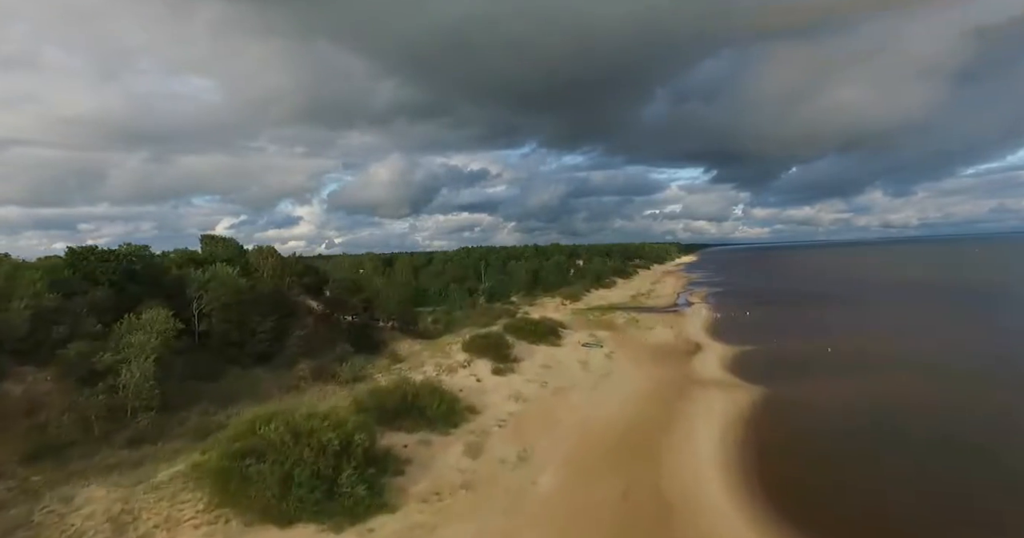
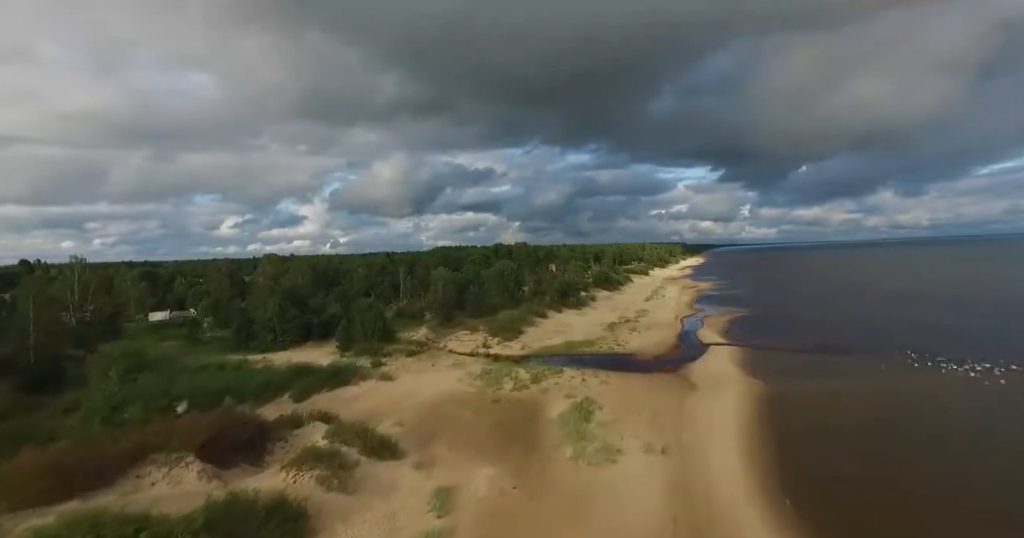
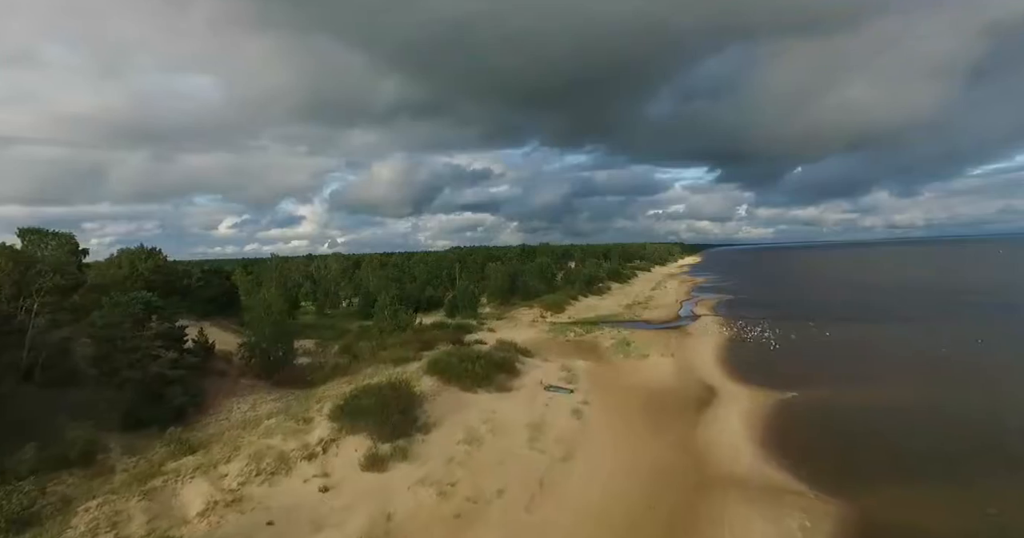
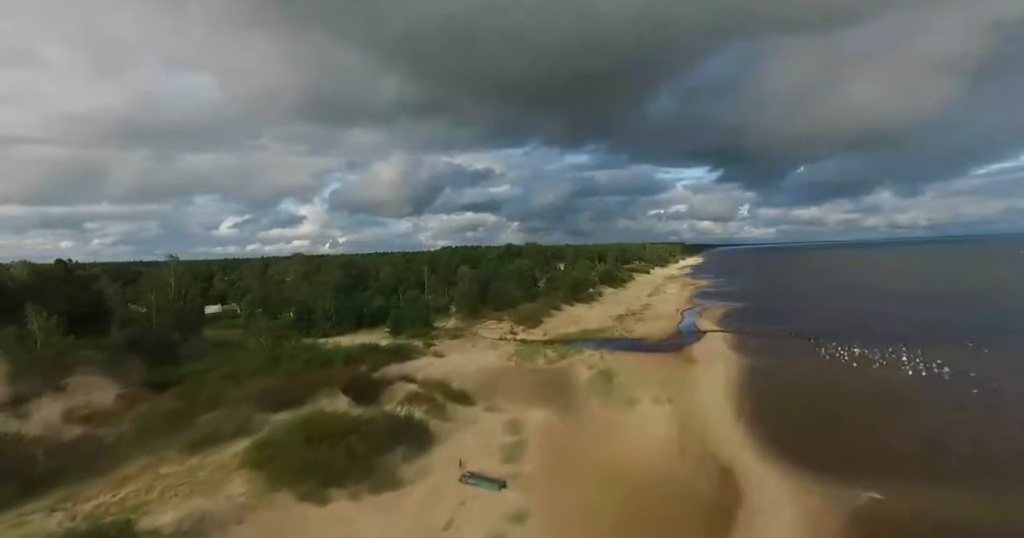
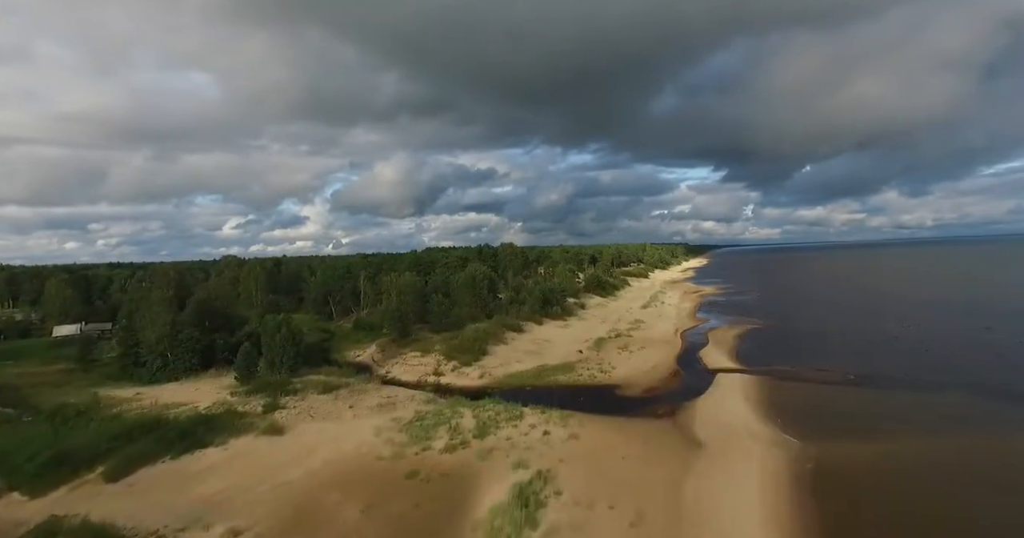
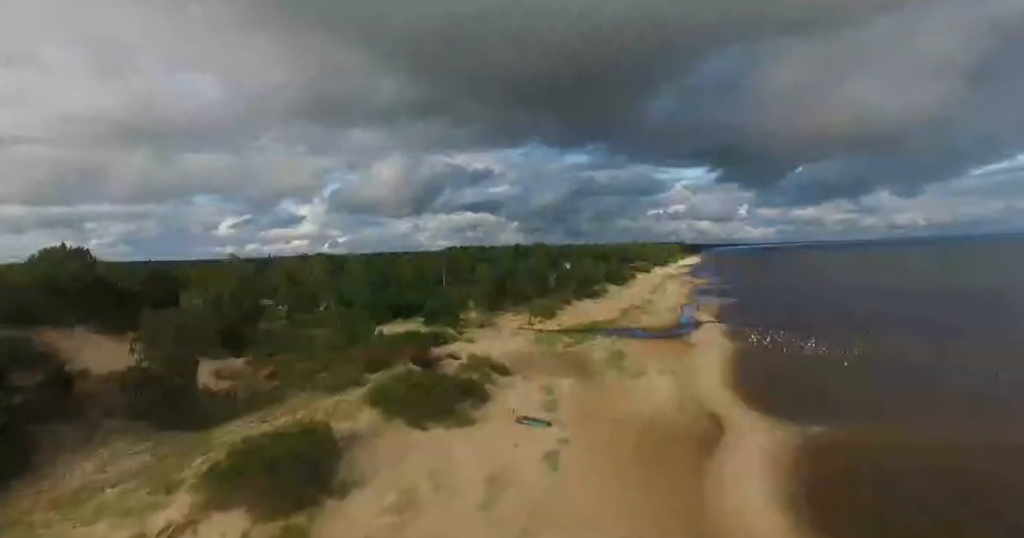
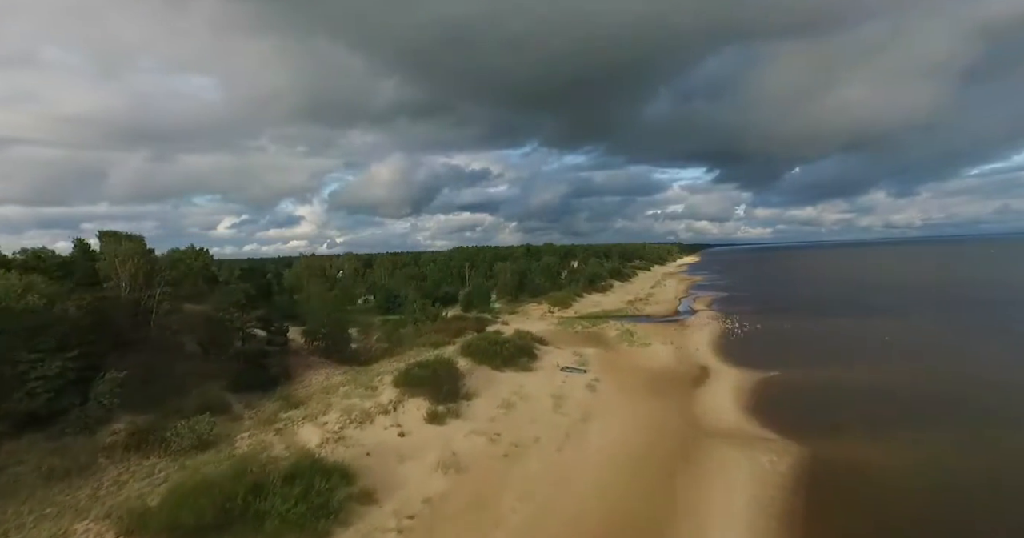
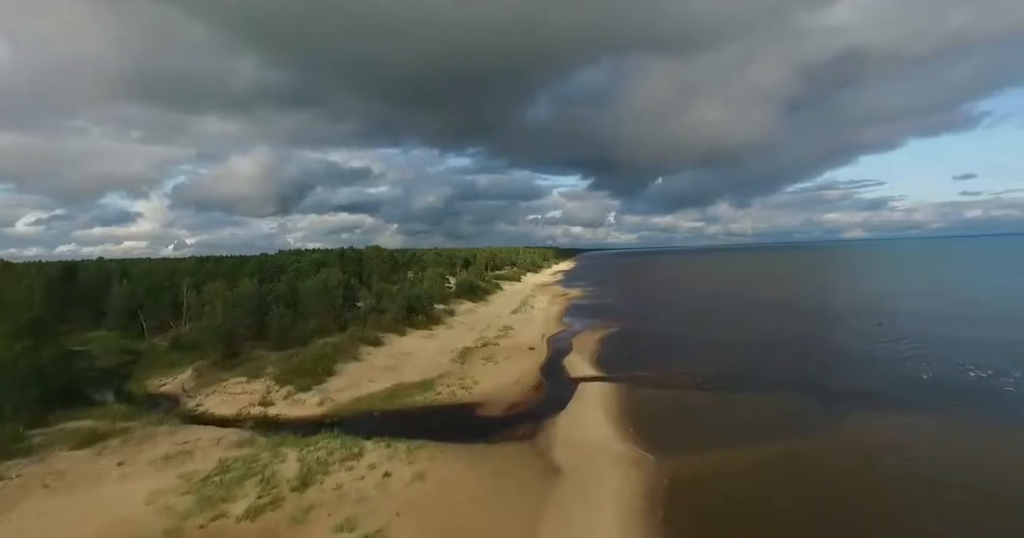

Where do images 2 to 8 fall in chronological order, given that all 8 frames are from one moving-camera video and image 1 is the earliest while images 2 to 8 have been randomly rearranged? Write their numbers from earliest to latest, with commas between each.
7, 3, 6, 4, 2, 5, 8
